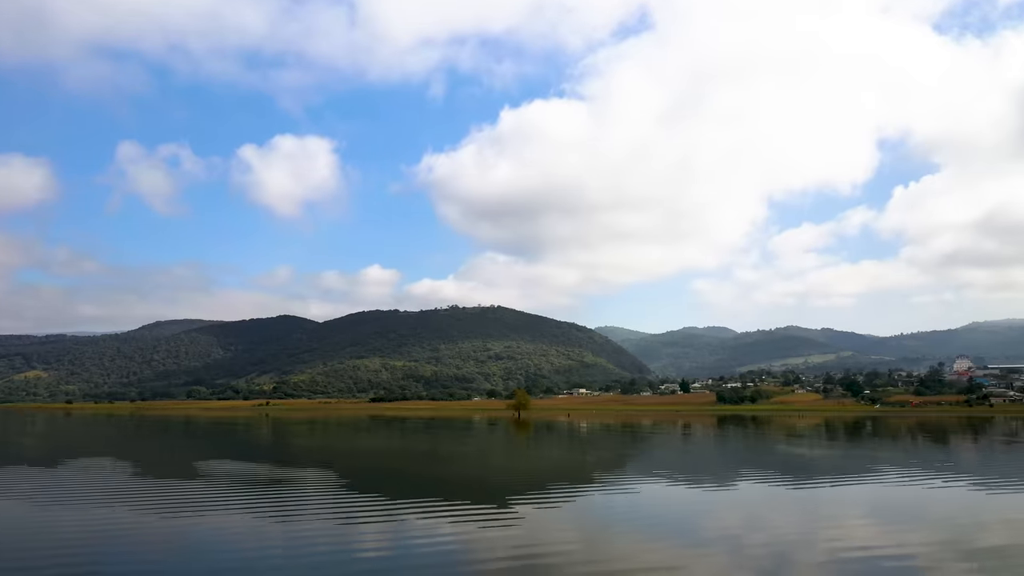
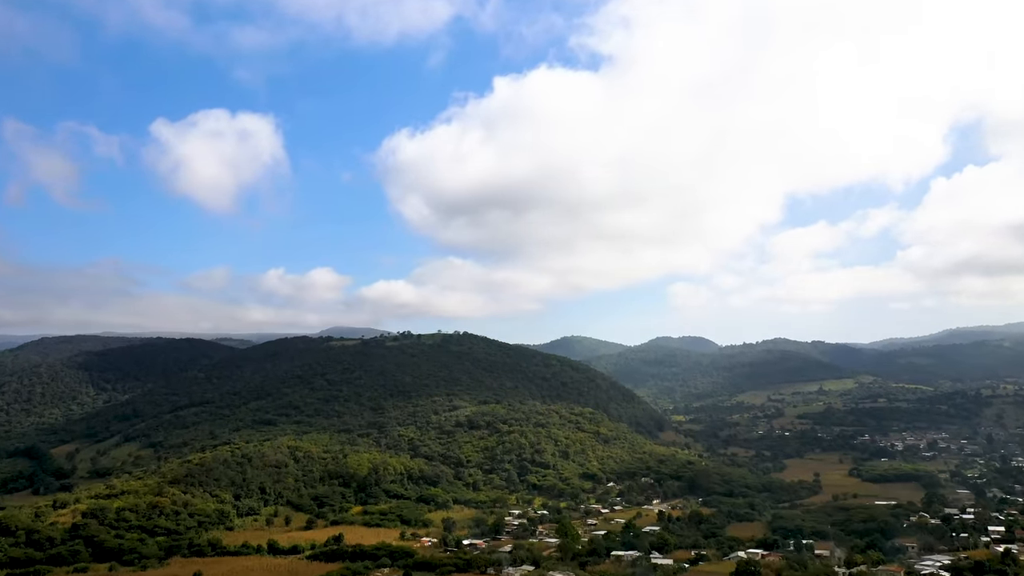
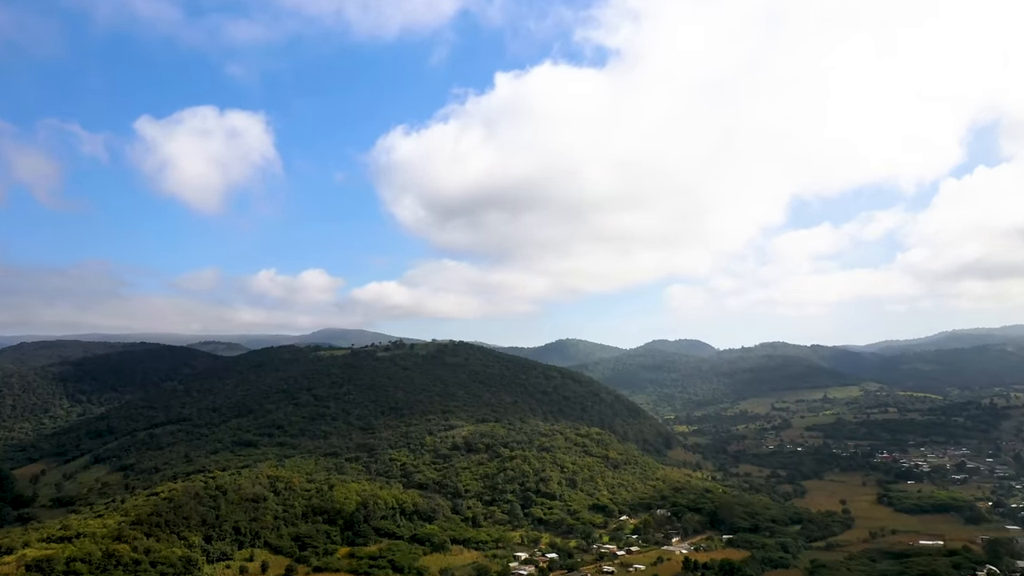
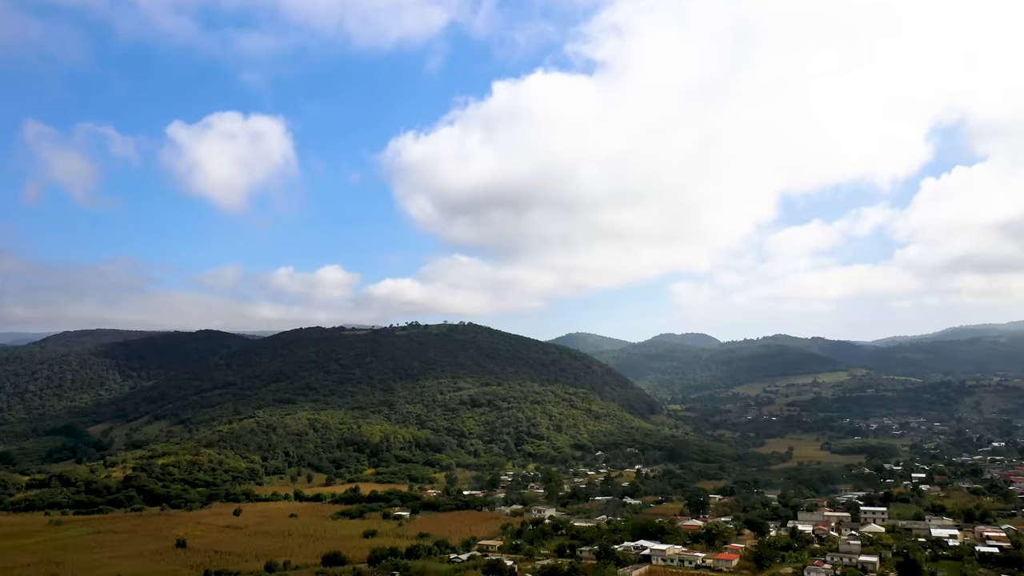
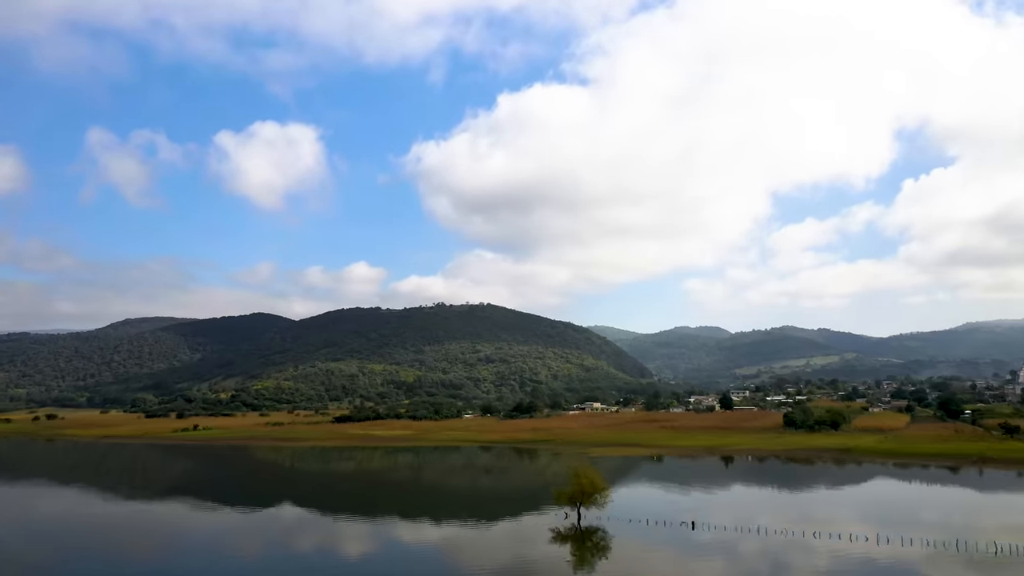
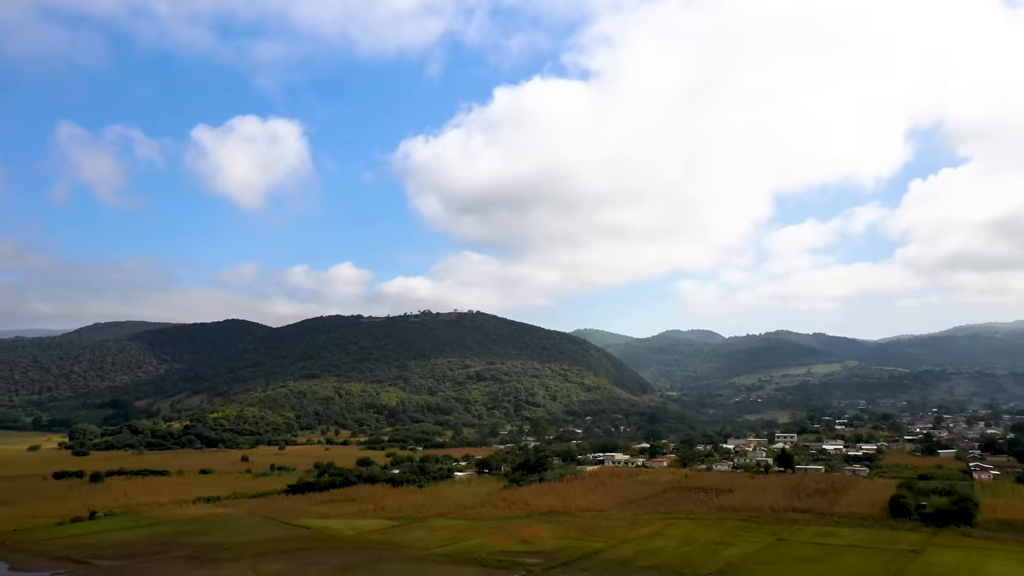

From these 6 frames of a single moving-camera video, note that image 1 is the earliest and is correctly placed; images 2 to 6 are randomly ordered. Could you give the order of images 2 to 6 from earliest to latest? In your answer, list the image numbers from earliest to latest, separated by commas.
5, 6, 4, 2, 3
